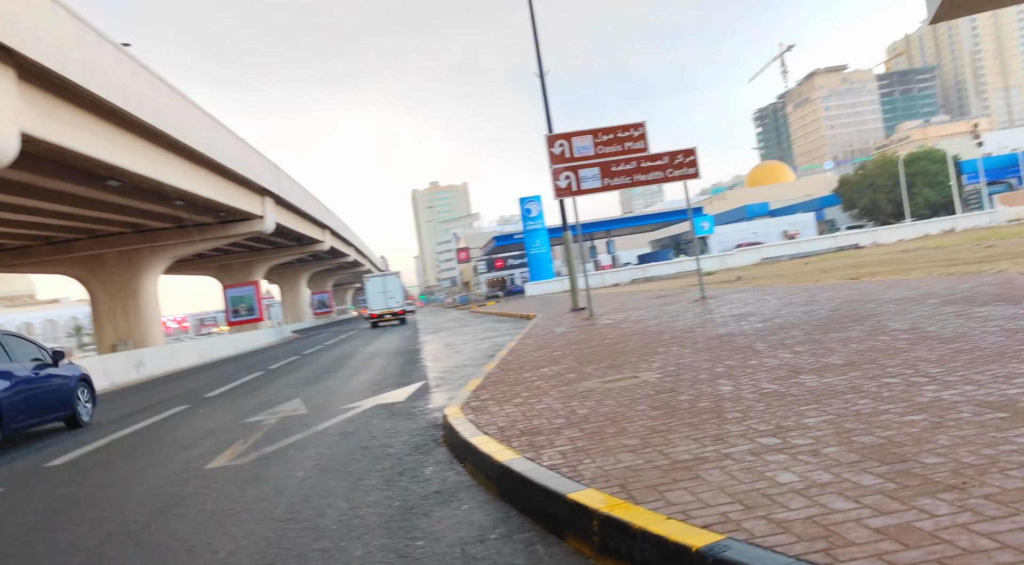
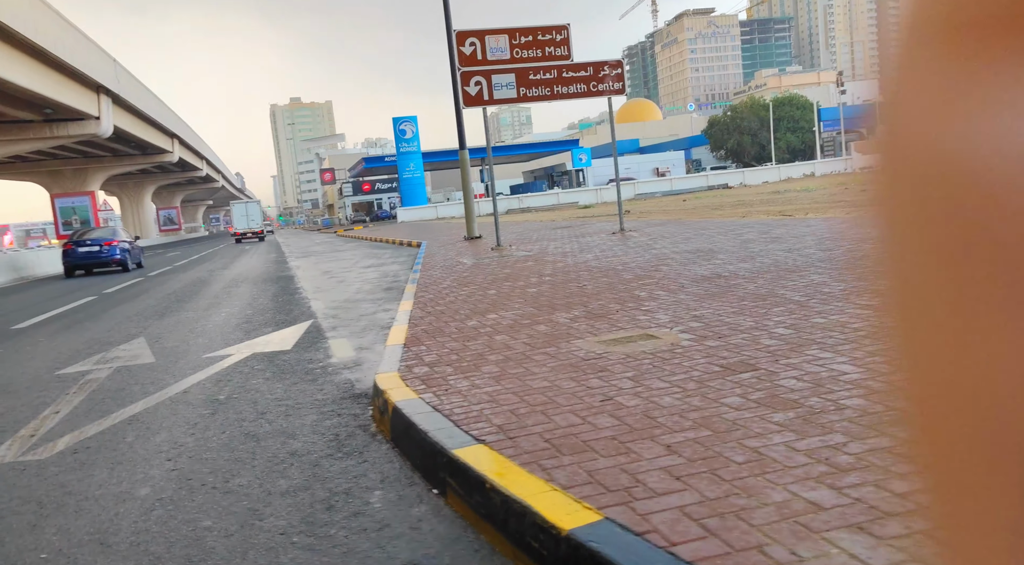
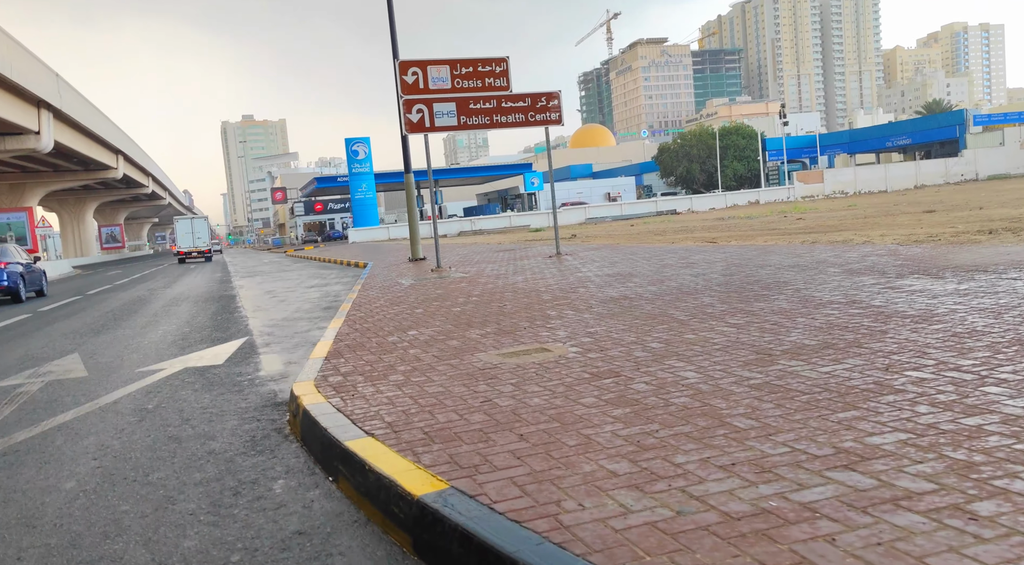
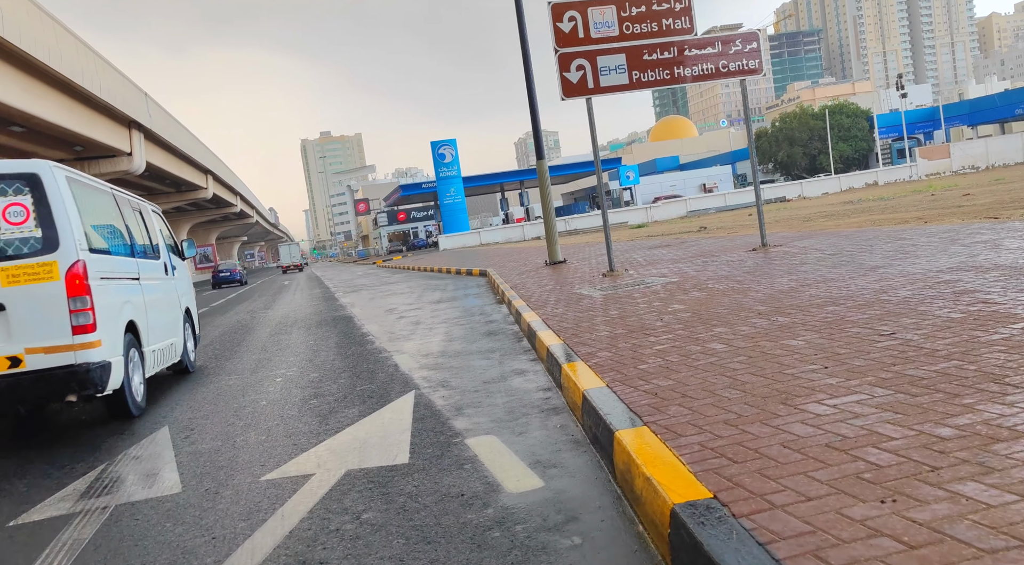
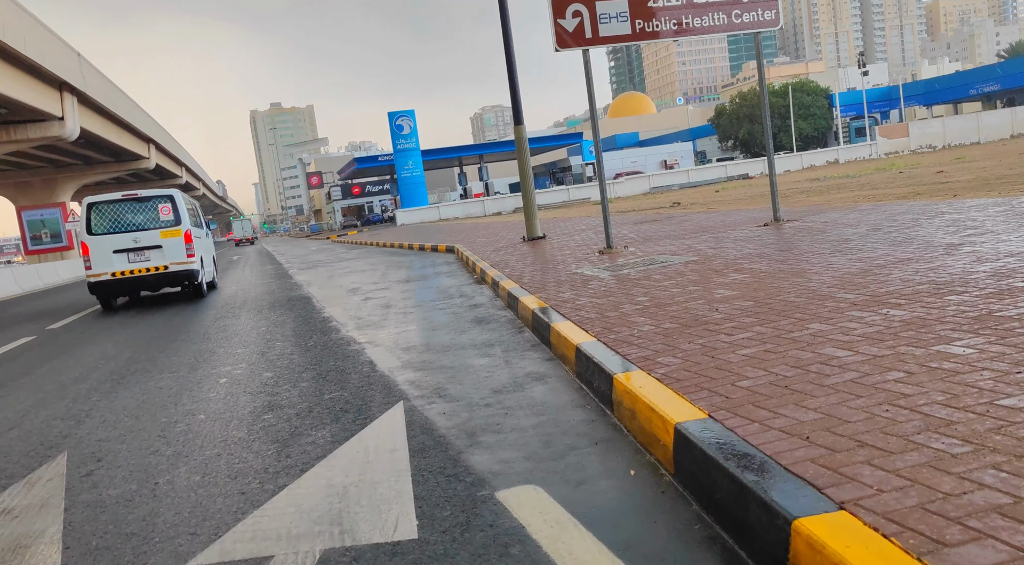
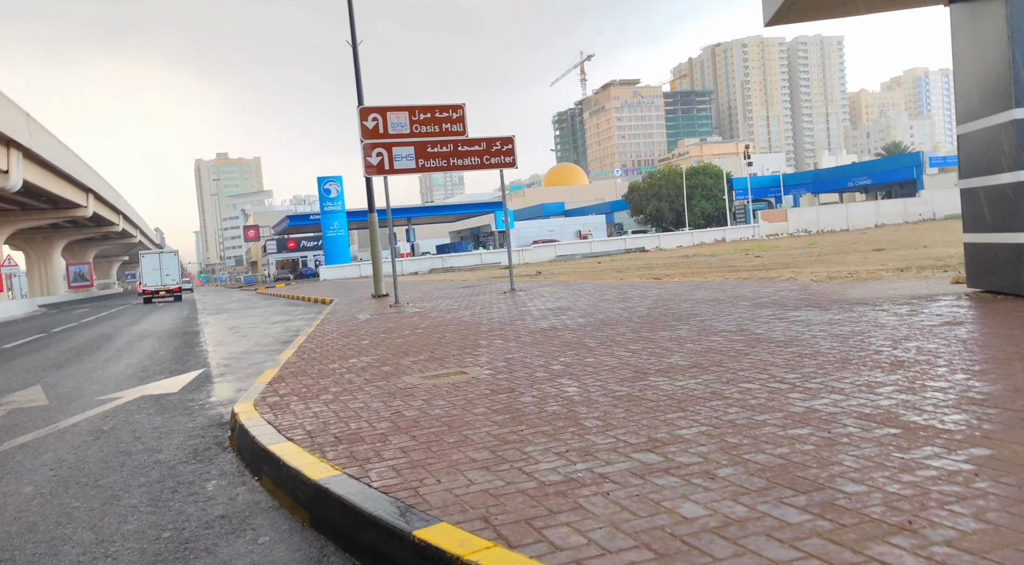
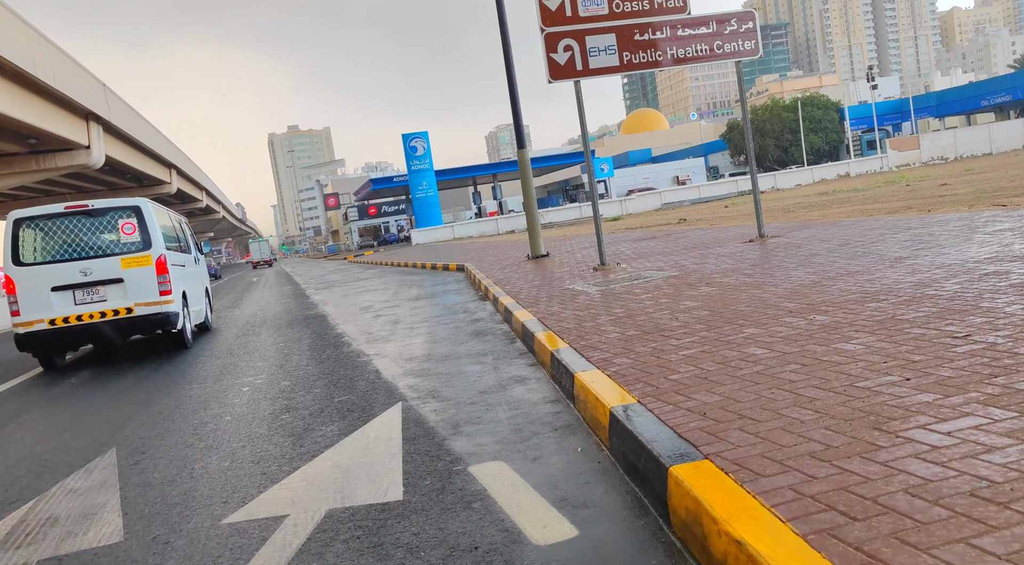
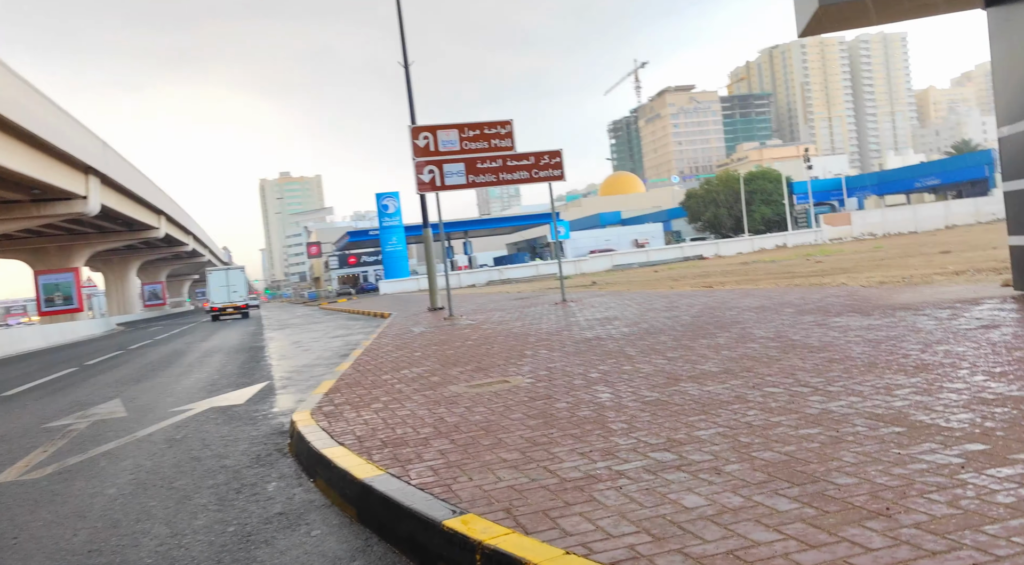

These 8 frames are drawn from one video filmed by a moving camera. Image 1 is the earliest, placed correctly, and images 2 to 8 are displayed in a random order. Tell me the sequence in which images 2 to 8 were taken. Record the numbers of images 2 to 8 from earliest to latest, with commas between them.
8, 6, 3, 2, 4, 7, 5
